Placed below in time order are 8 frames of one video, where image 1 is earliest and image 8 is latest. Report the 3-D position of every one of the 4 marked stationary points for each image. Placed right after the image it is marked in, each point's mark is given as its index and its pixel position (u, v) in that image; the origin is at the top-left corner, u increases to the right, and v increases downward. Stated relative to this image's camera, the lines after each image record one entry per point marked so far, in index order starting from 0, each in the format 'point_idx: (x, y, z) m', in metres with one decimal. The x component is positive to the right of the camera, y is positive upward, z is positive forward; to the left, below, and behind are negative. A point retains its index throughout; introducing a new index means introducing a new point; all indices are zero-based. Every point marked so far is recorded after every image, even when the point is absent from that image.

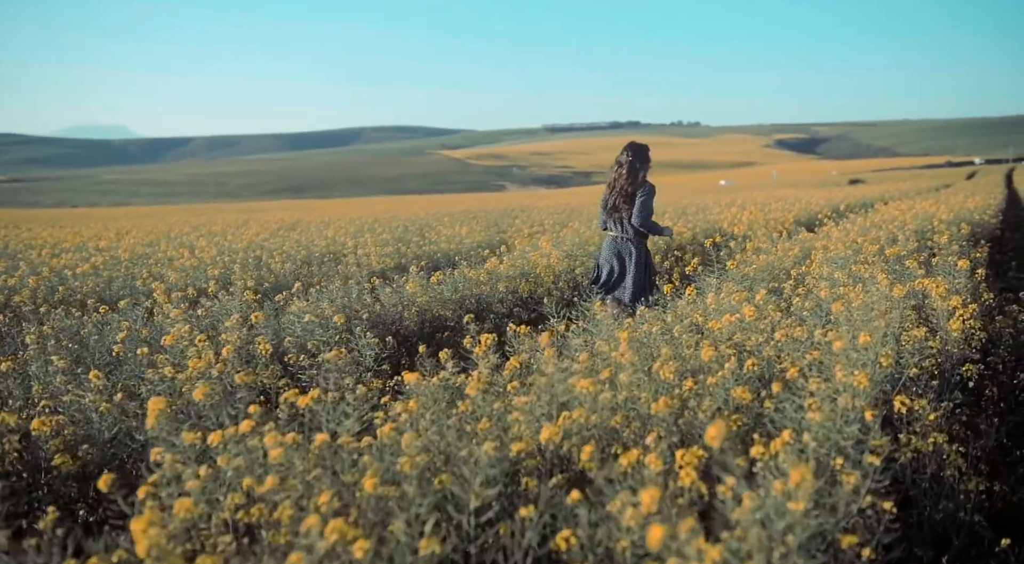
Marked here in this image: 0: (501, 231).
0: (-0.2, +0.9, +13.6) m
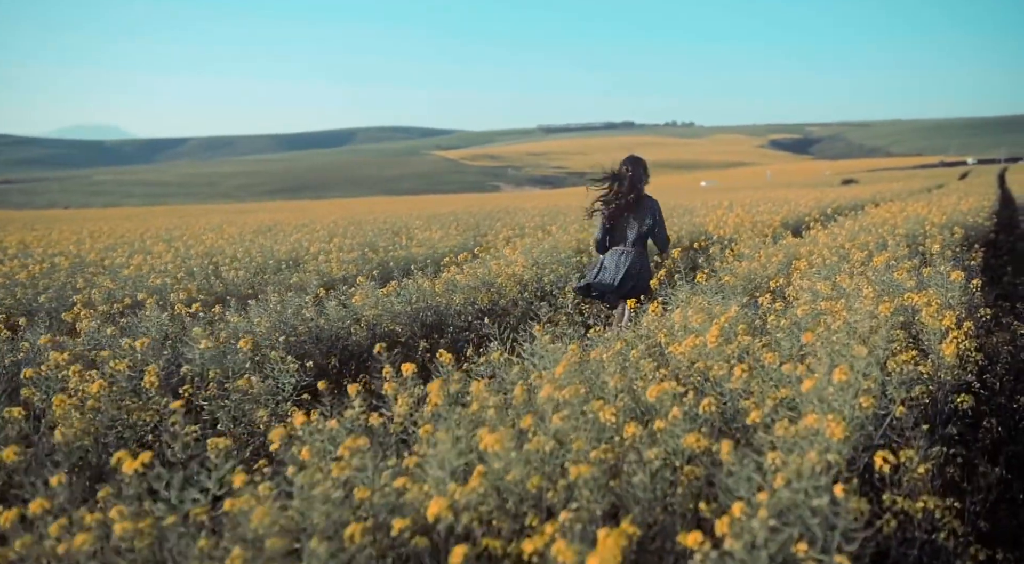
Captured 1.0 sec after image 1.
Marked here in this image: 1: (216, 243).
0: (-0.6, +0.8, +13.1) m
1: (-5.0, +0.7, +12.9) m
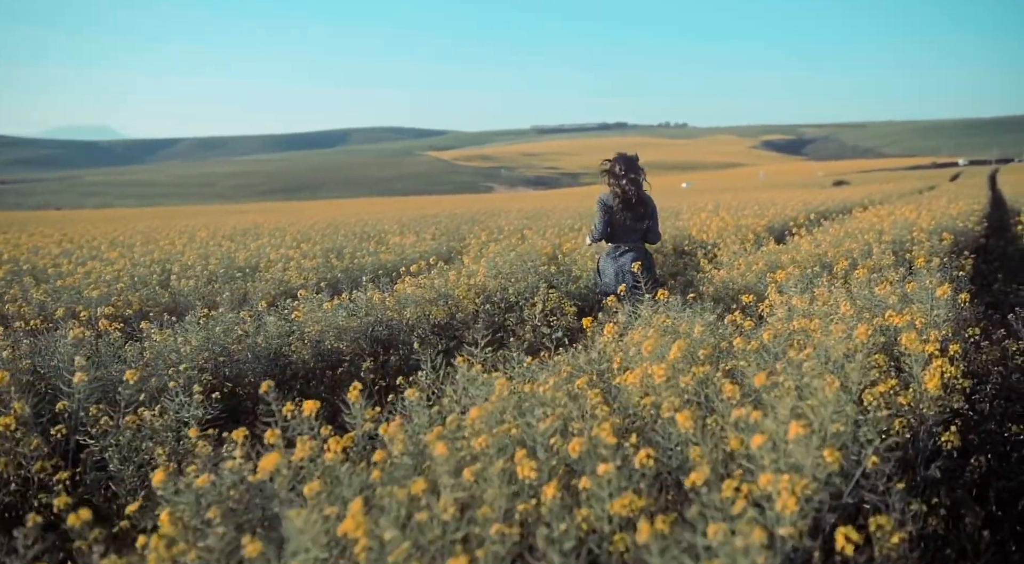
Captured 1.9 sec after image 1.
0: (-1.0, +0.7, +12.7) m
1: (-5.4, +0.6, +12.4) m
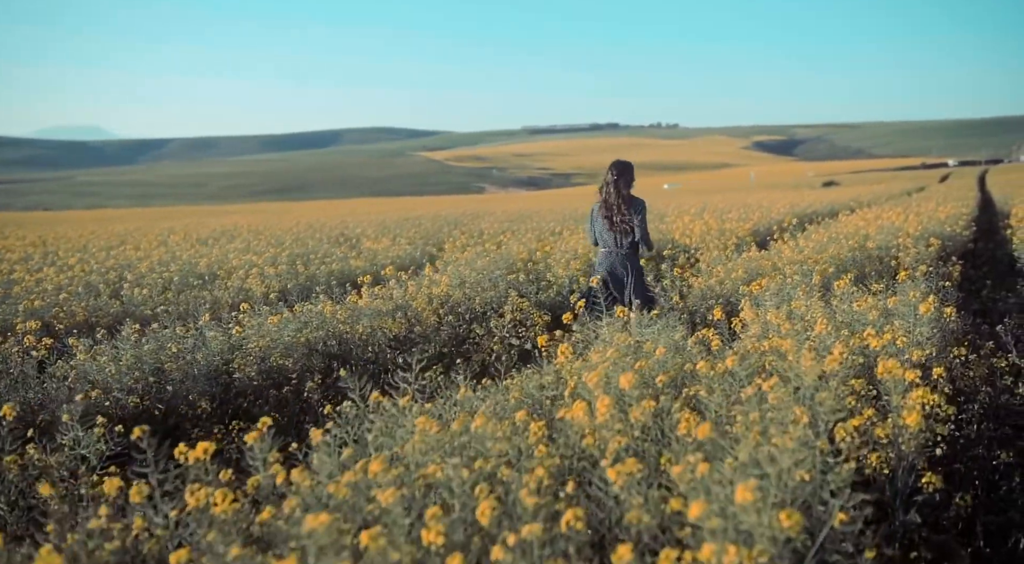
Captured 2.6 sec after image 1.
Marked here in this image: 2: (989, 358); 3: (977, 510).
0: (-1.3, +0.6, +12.3) m
1: (-5.8, +0.5, +12.0) m
2: (+3.3, -0.5, +5.2) m
3: (+2.1, -1.1, +3.4) m
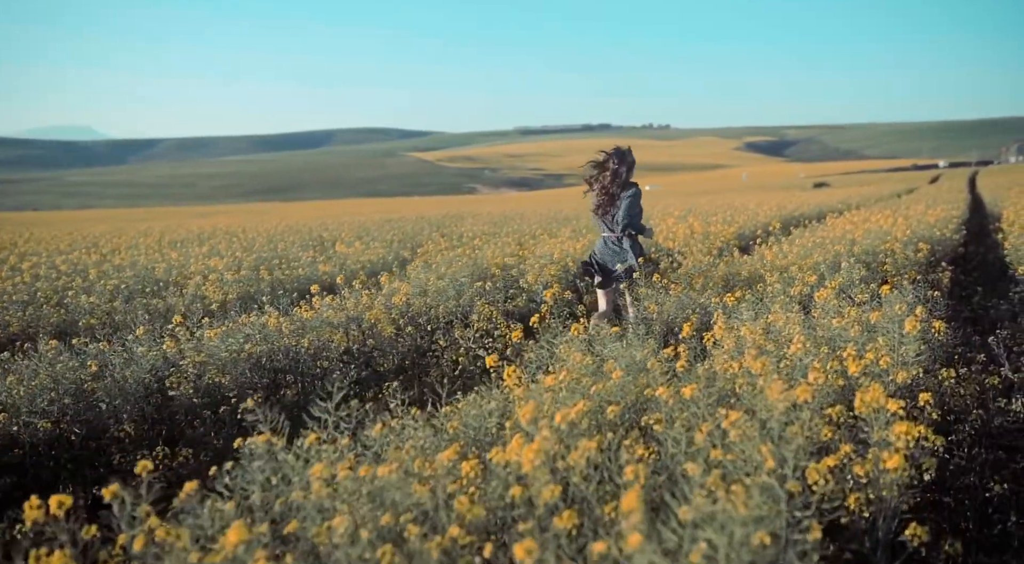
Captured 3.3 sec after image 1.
0: (-1.7, +0.5, +11.9) m
1: (-6.1, +0.4, +11.6) m
2: (+3.1, -0.6, +4.9) m
3: (+1.9, -1.1, +3.1) m
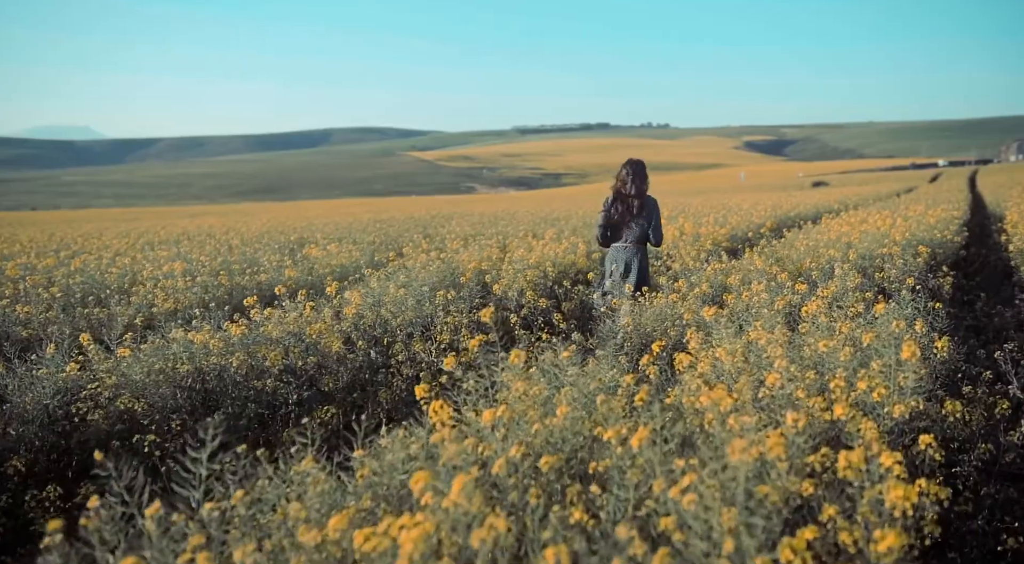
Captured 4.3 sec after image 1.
0: (-2.0, +0.5, +11.4) m
1: (-6.4, +0.4, +11.0) m
2: (+2.8, -0.7, +4.4) m
3: (+1.6, -1.2, +2.5) m
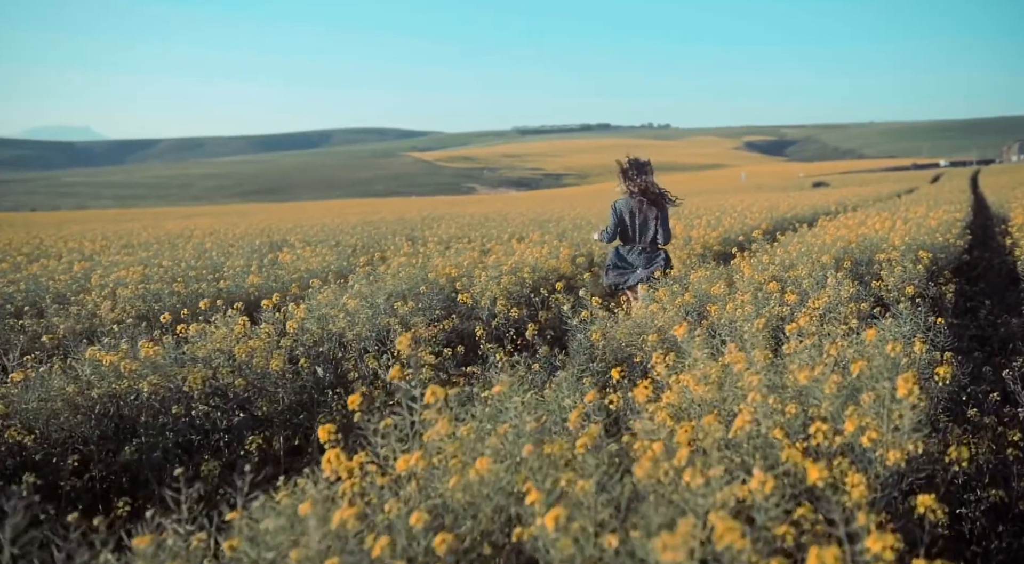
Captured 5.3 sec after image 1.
0: (-2.2, +0.4, +10.9) m
1: (-6.7, +0.3, +10.6) m
2: (+2.5, -0.7, +3.9) m
3: (+1.3, -1.3, +2.0) m
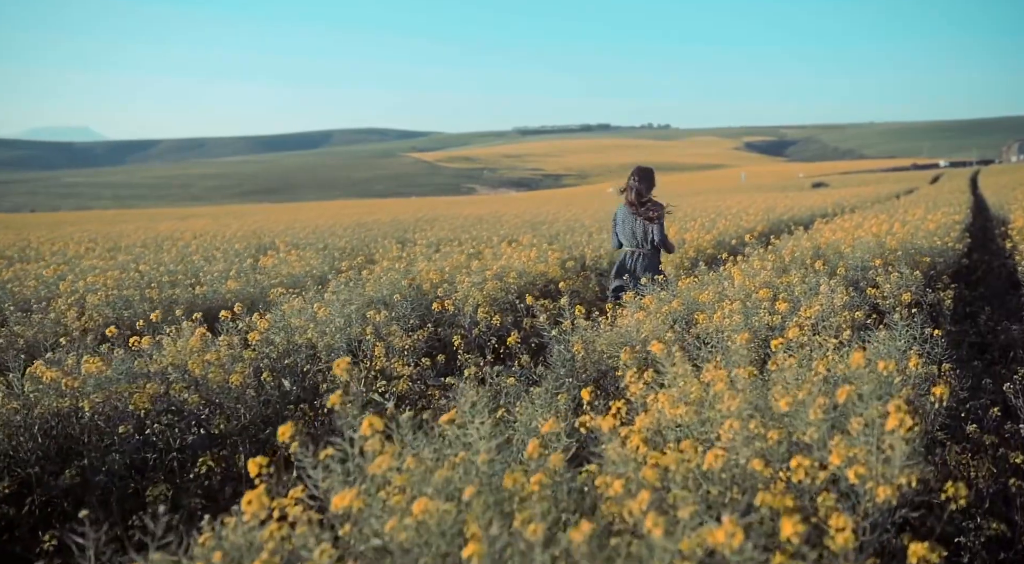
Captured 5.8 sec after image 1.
0: (-2.4, +0.3, +10.6) m
1: (-6.8, +0.2, +10.3) m
2: (+2.4, -0.8, +3.6) m
3: (+1.2, -1.3, +1.8) m
